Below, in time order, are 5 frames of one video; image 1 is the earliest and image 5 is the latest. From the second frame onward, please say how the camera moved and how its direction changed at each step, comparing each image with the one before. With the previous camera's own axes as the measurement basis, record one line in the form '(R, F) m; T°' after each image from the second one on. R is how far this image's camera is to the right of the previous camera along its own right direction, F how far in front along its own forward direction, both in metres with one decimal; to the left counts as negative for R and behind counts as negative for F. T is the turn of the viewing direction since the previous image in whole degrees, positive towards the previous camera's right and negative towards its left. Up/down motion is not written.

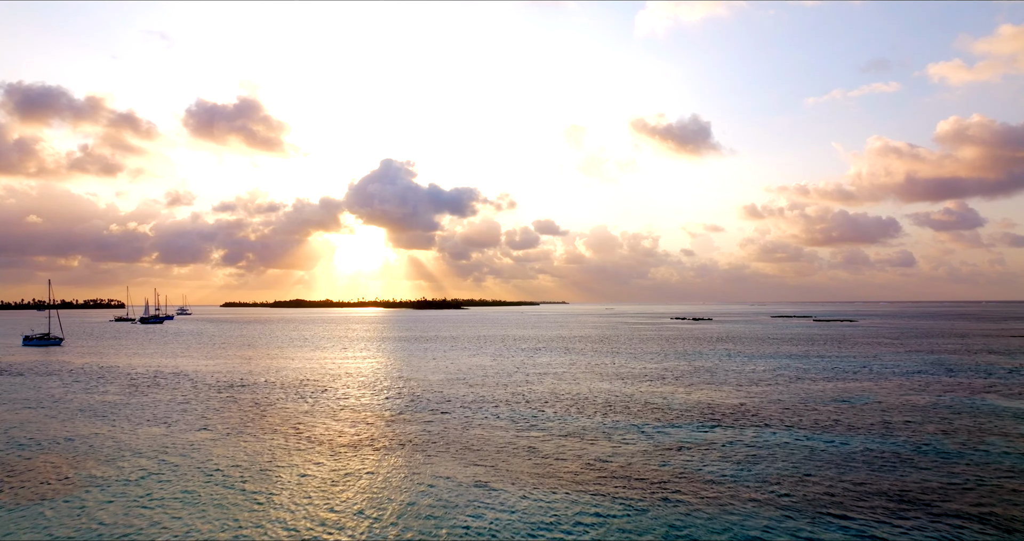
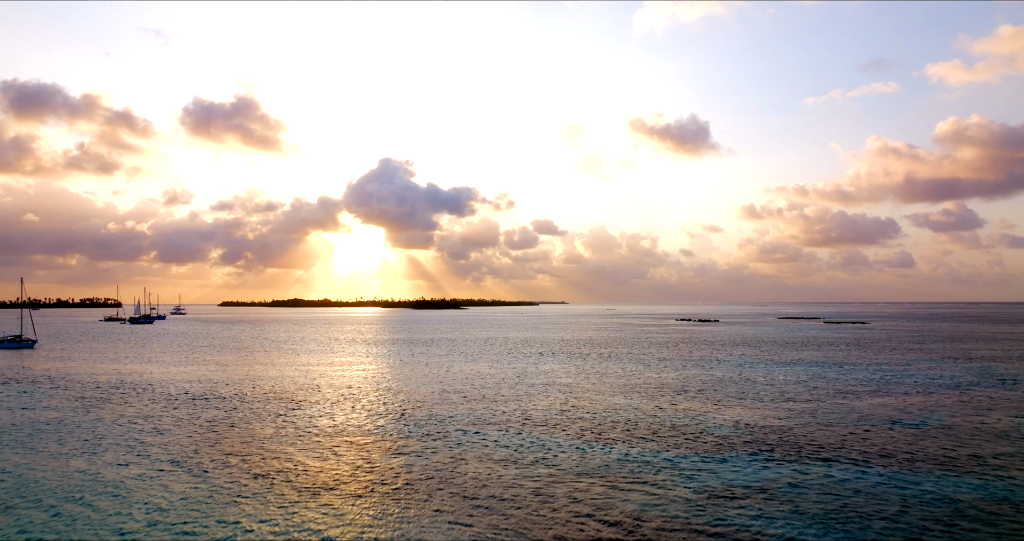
(-0.3, +5.6) m; 0°
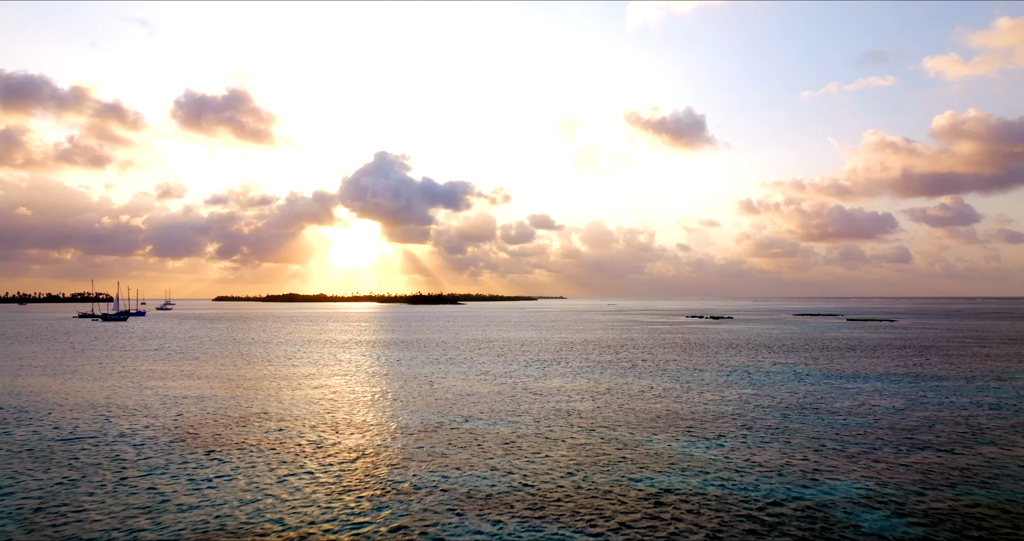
(-0.3, +12.5) m; 0°
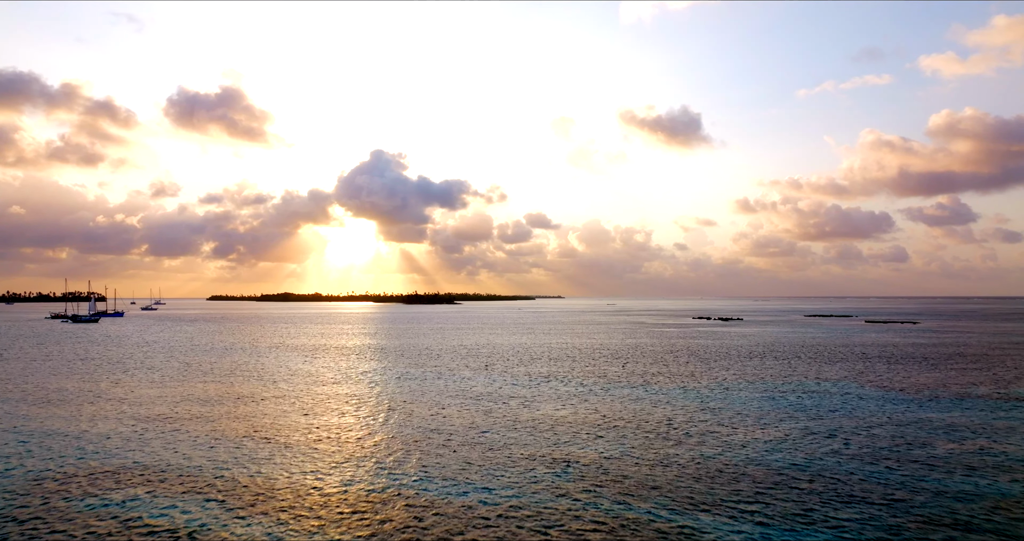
(+0.6, +10.4) m; 0°
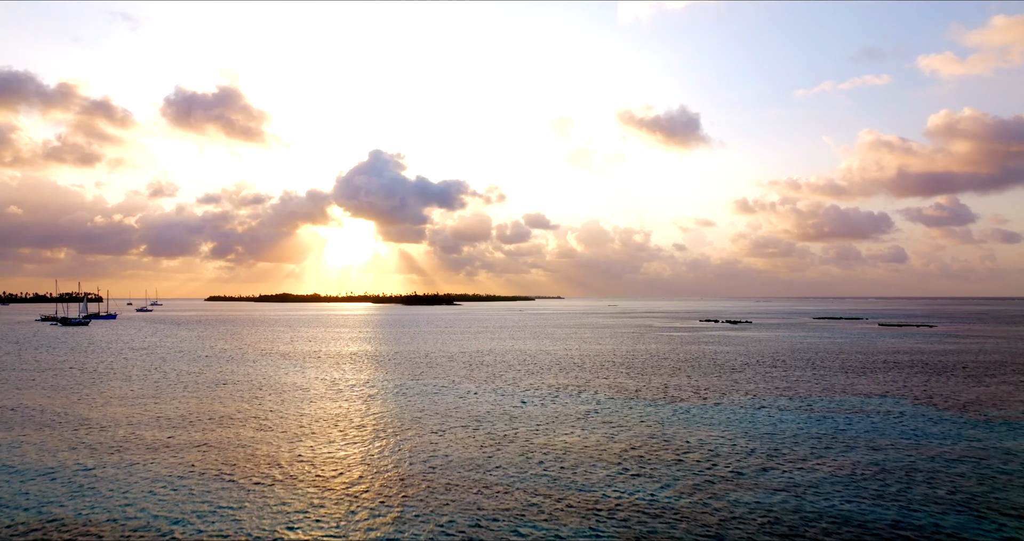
(-0.7, +4.5) m; 0°
